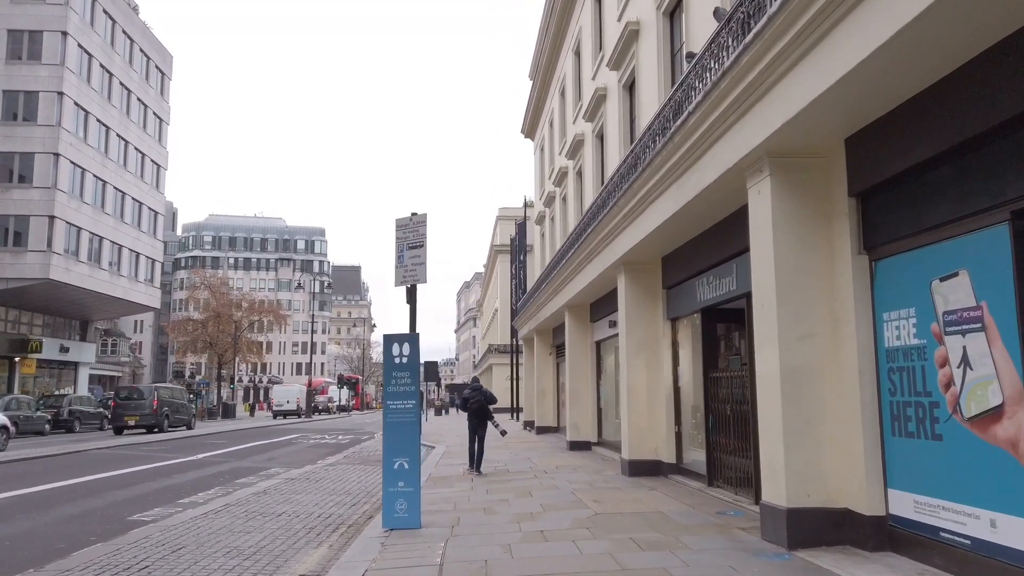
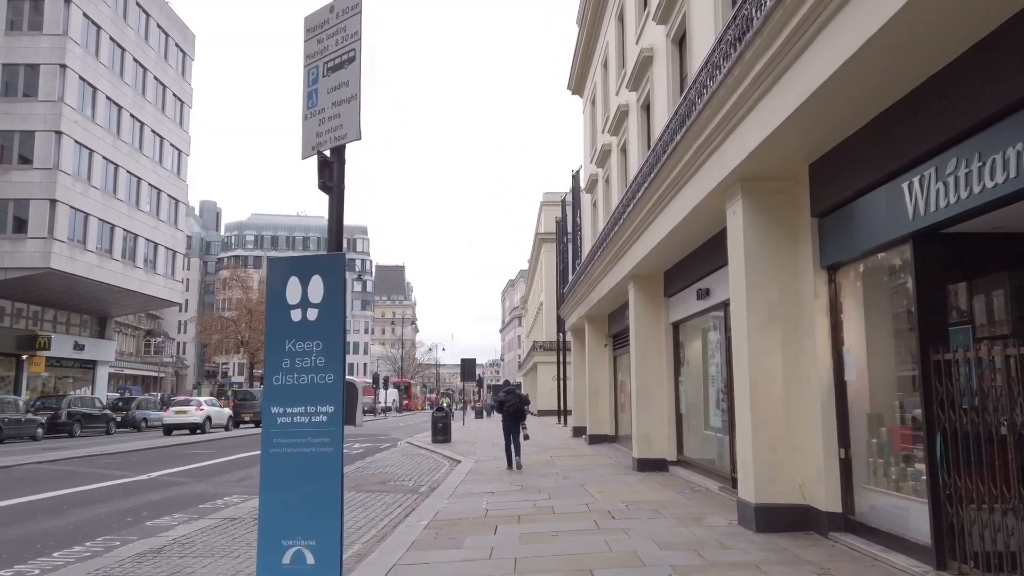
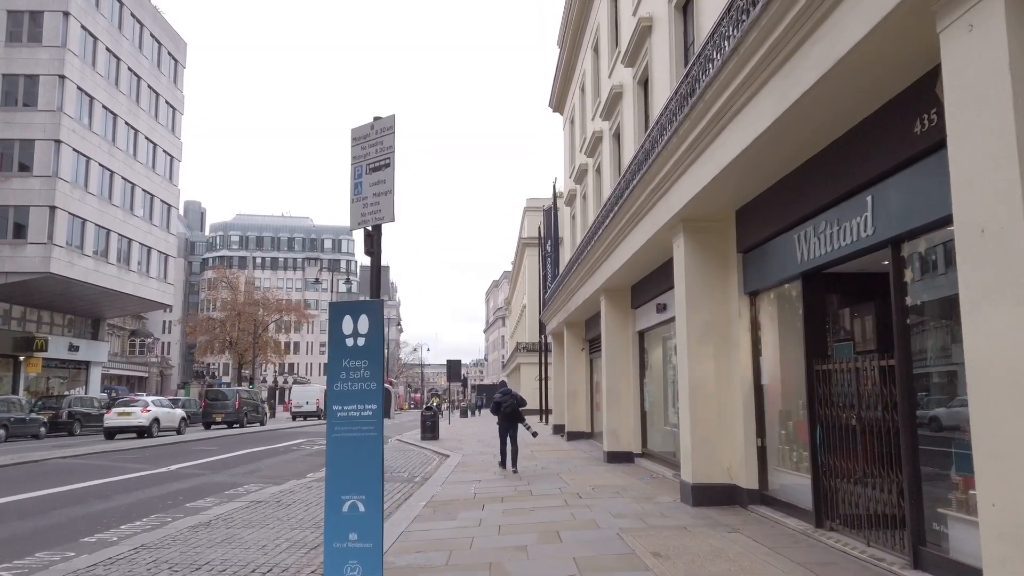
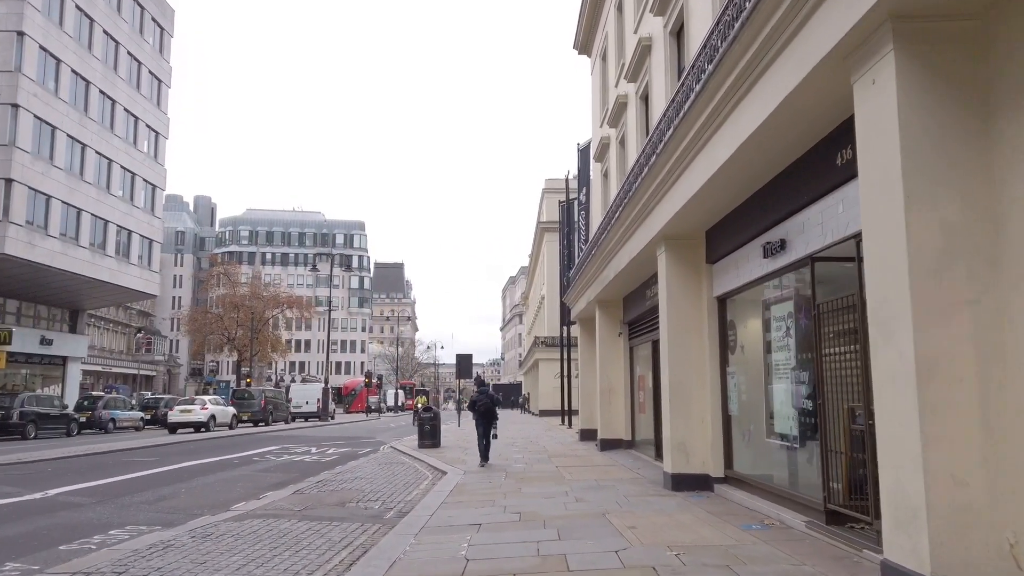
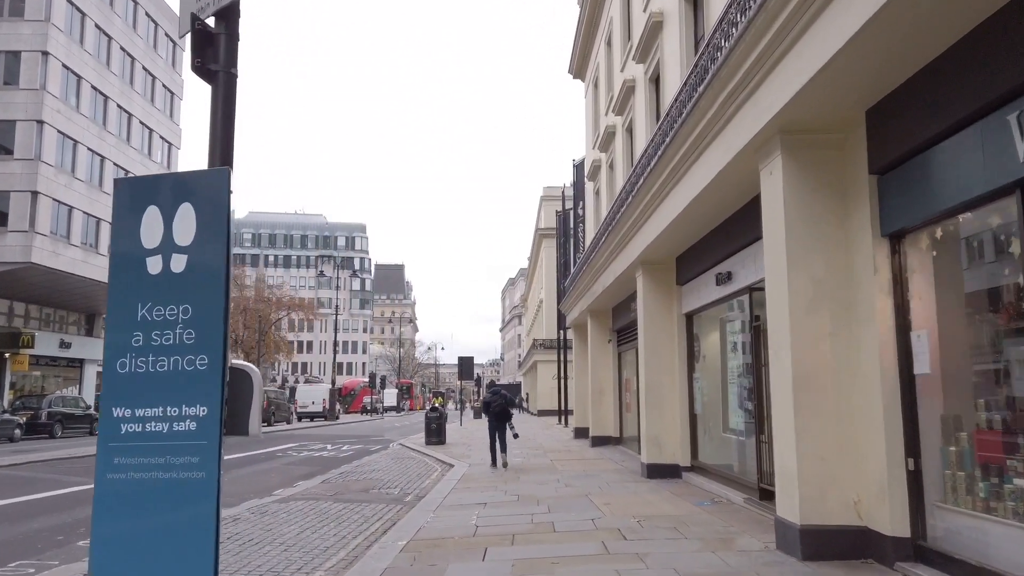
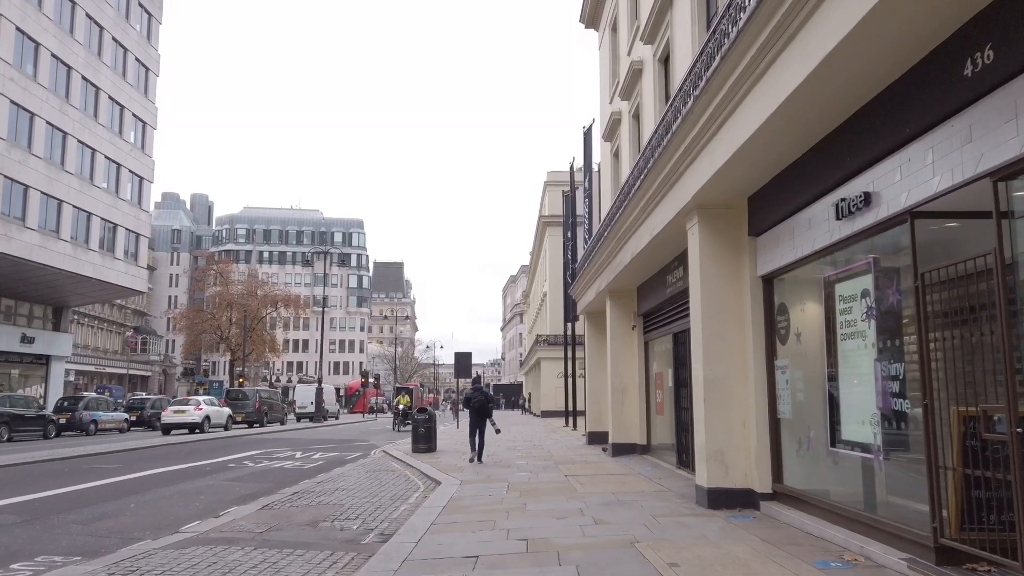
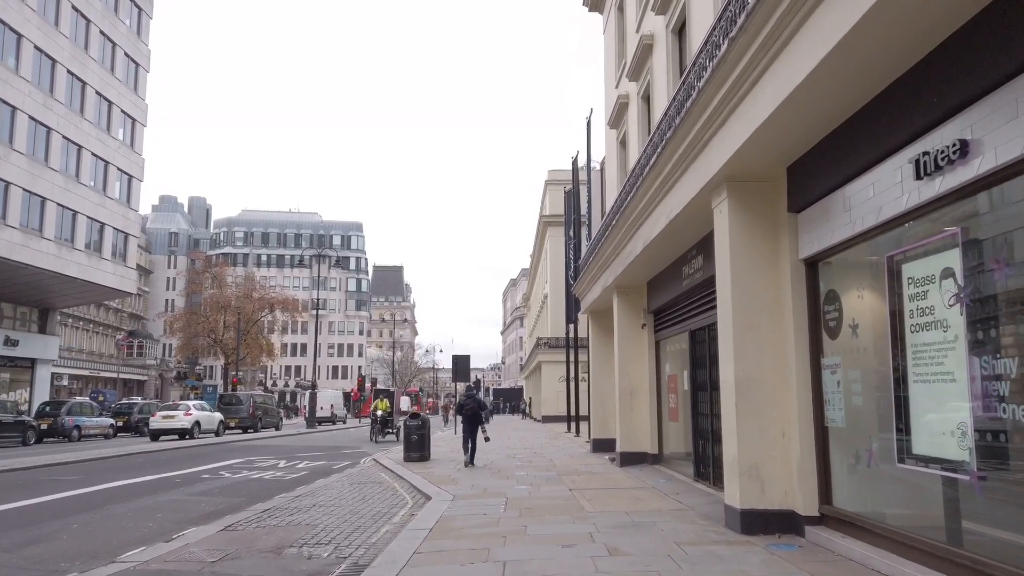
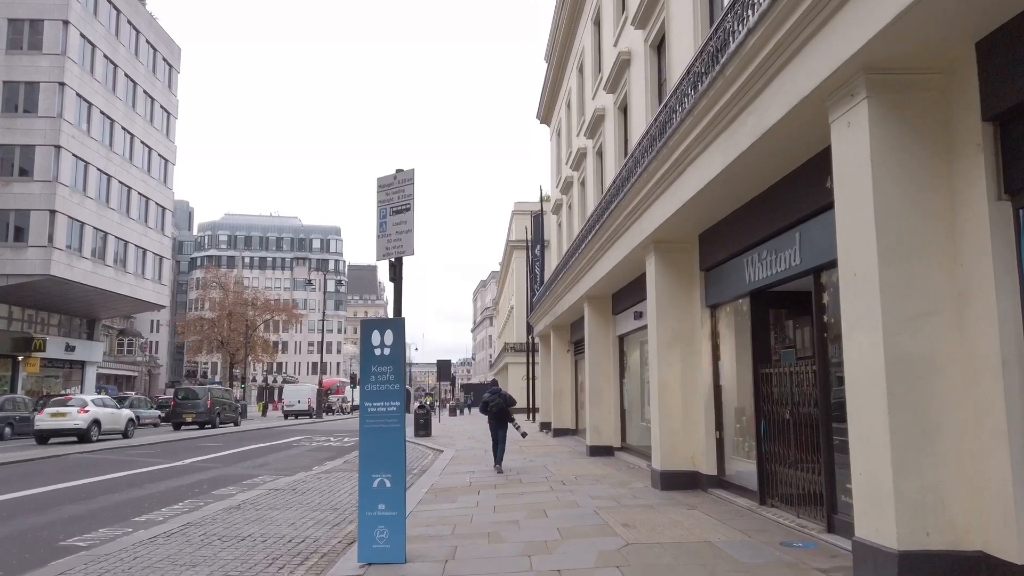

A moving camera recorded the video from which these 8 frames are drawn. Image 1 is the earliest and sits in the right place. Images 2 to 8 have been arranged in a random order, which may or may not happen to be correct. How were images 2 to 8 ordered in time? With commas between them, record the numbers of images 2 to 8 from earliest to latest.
8, 3, 2, 5, 4, 6, 7
